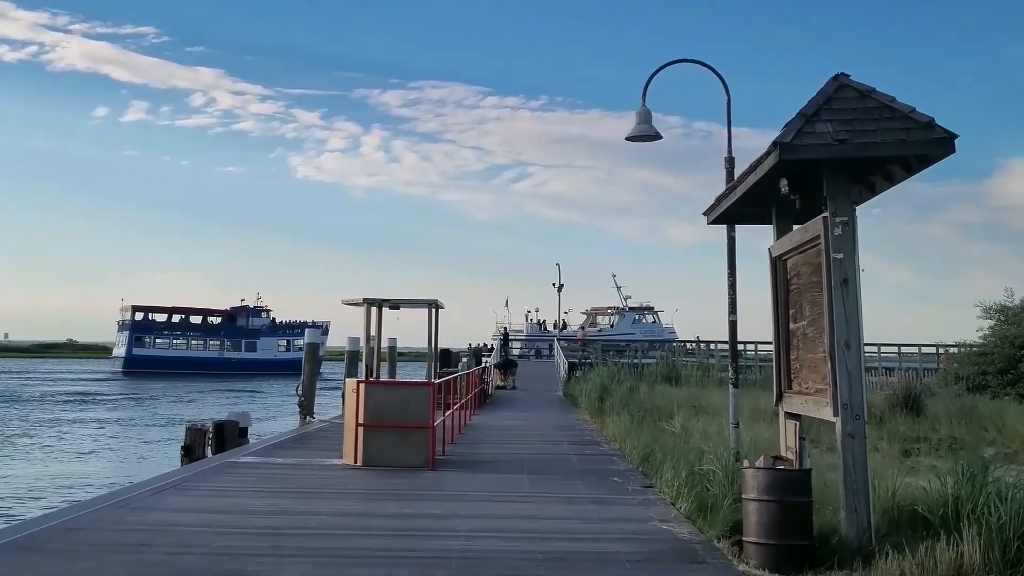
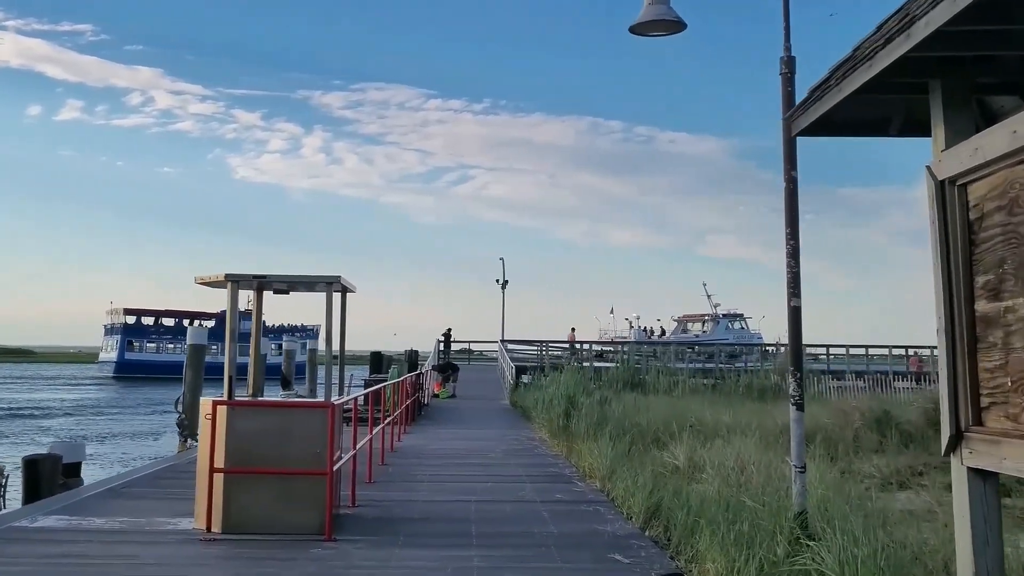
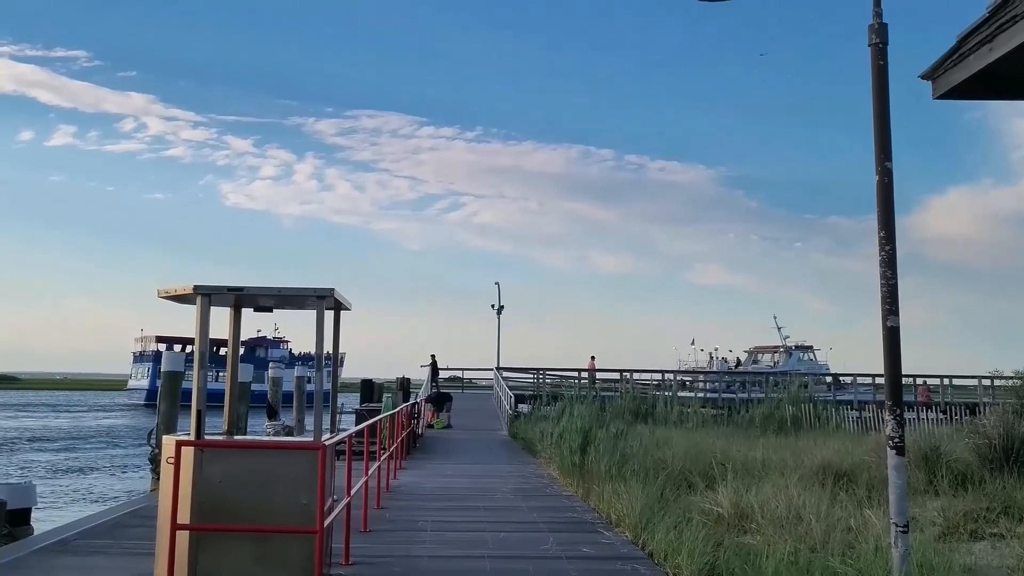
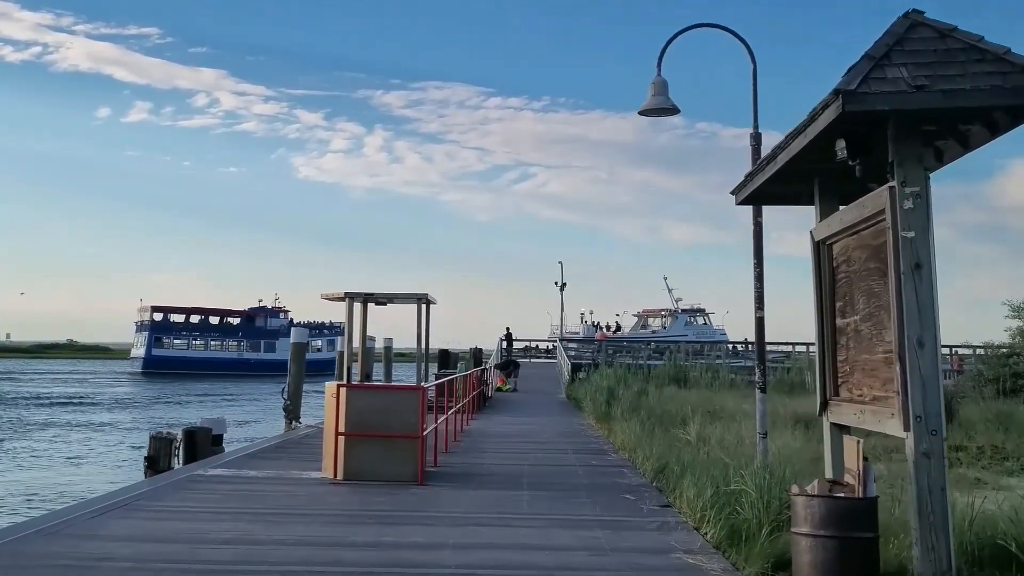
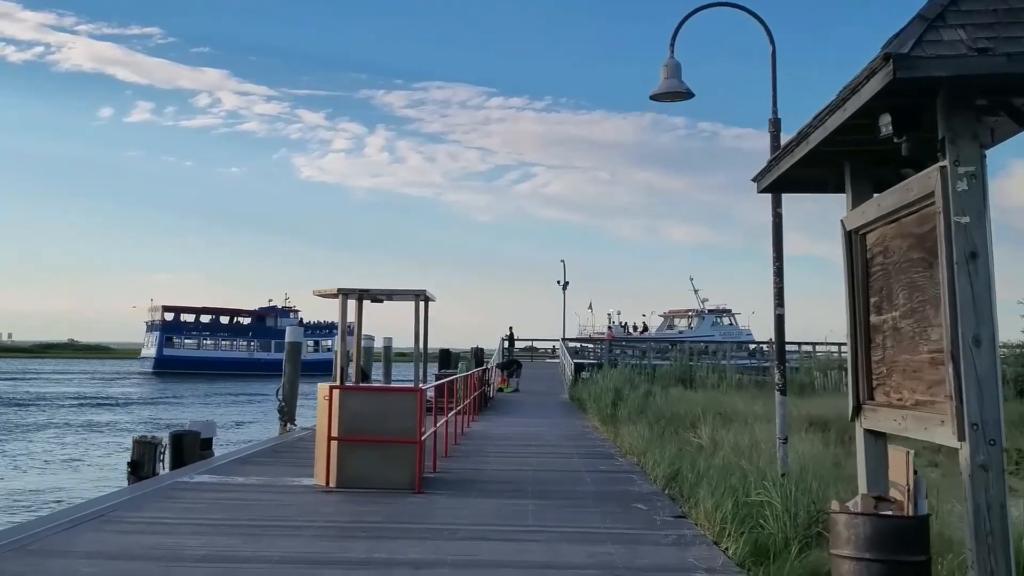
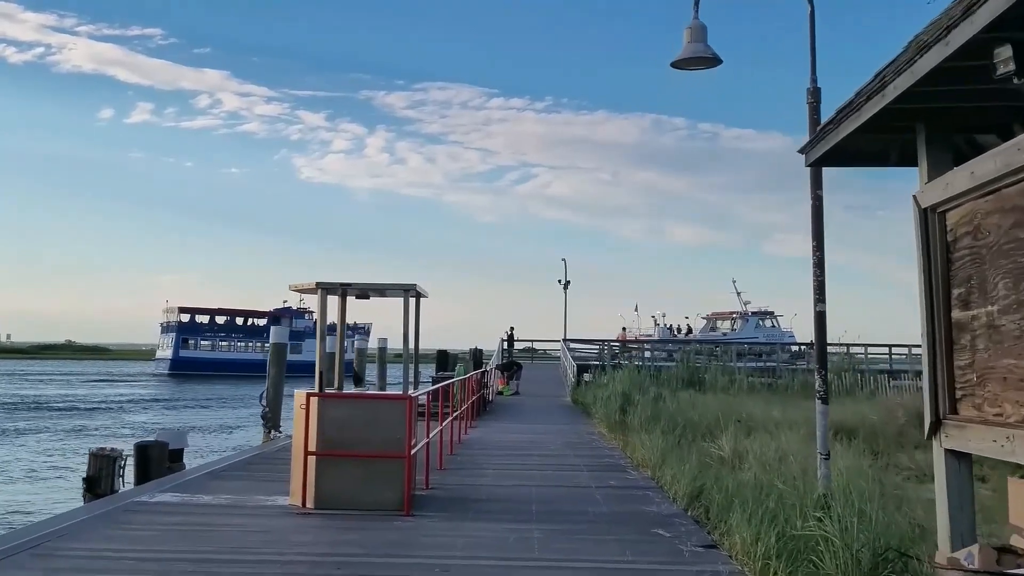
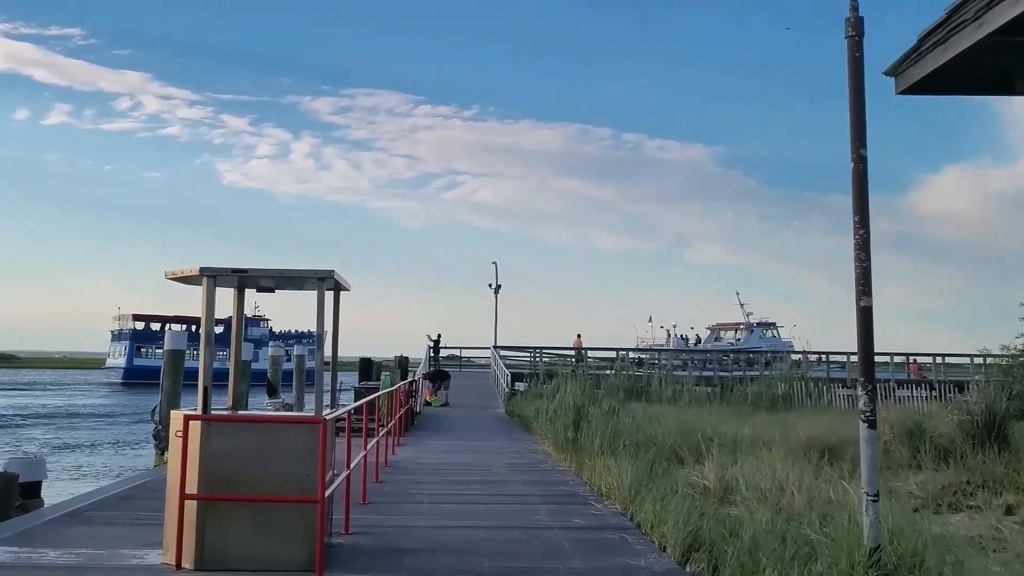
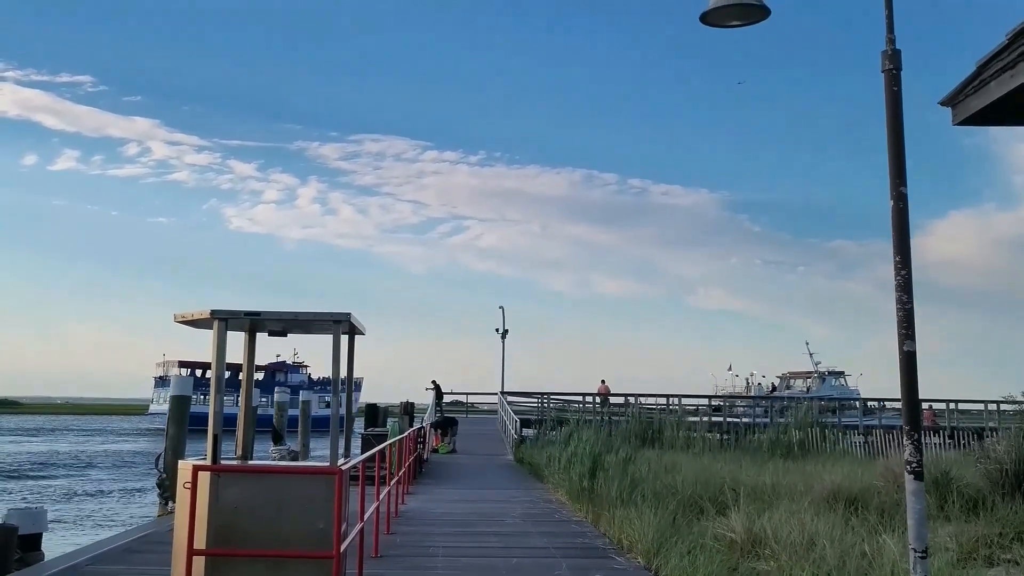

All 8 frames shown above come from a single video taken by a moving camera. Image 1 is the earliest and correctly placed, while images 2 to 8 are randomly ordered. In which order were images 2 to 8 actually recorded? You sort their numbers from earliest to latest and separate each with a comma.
4, 5, 6, 2, 7, 3, 8
